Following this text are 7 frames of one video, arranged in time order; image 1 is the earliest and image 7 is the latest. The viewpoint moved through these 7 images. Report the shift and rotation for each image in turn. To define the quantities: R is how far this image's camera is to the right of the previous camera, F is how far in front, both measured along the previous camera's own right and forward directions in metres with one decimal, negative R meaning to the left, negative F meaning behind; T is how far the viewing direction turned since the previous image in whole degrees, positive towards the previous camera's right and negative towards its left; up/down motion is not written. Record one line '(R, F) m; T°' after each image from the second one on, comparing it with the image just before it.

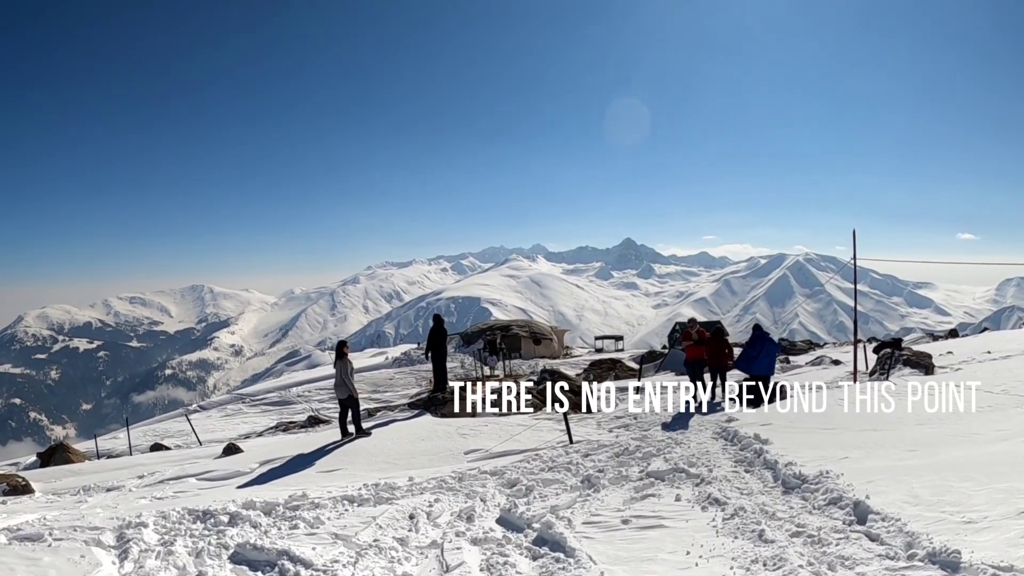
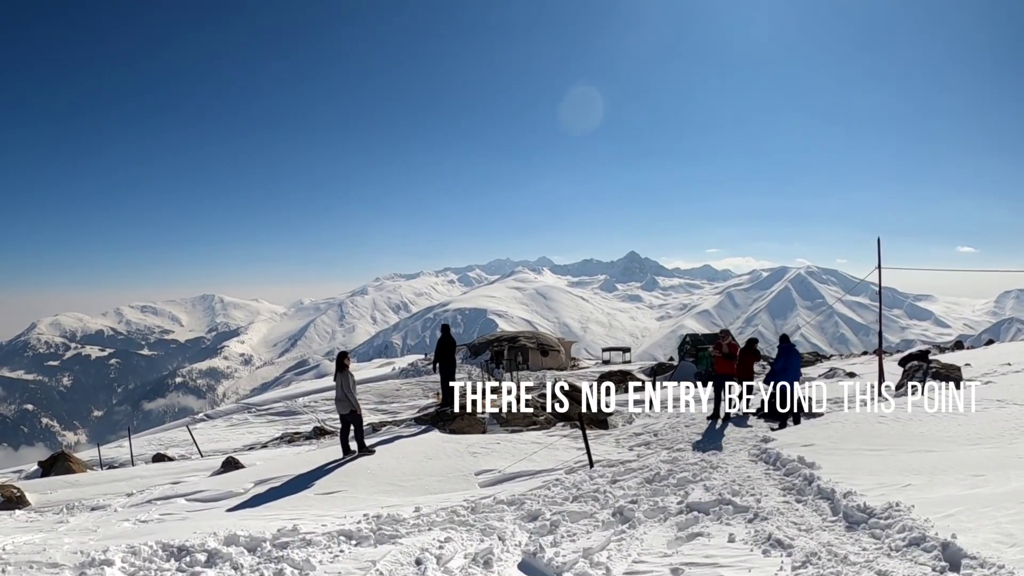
(-0.2, +1.0) m; -1°
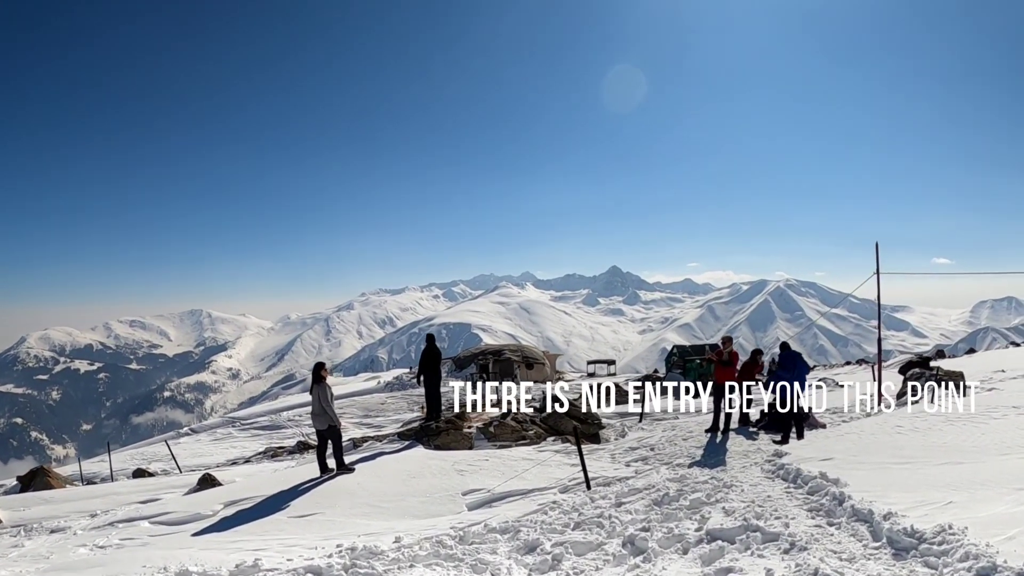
(-0.1, +1.0) m; +1°
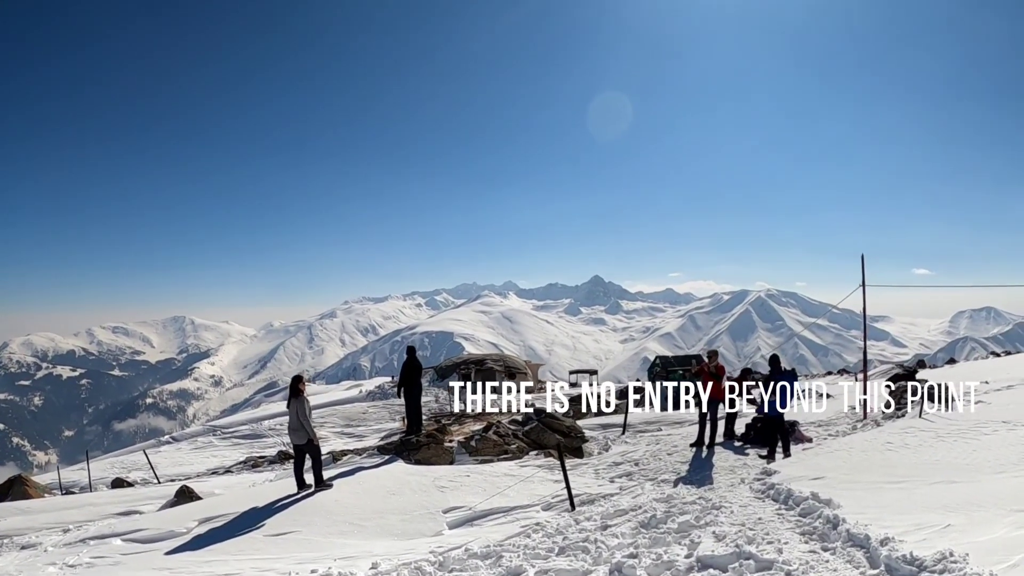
(0.0, +0.3) m; +2°
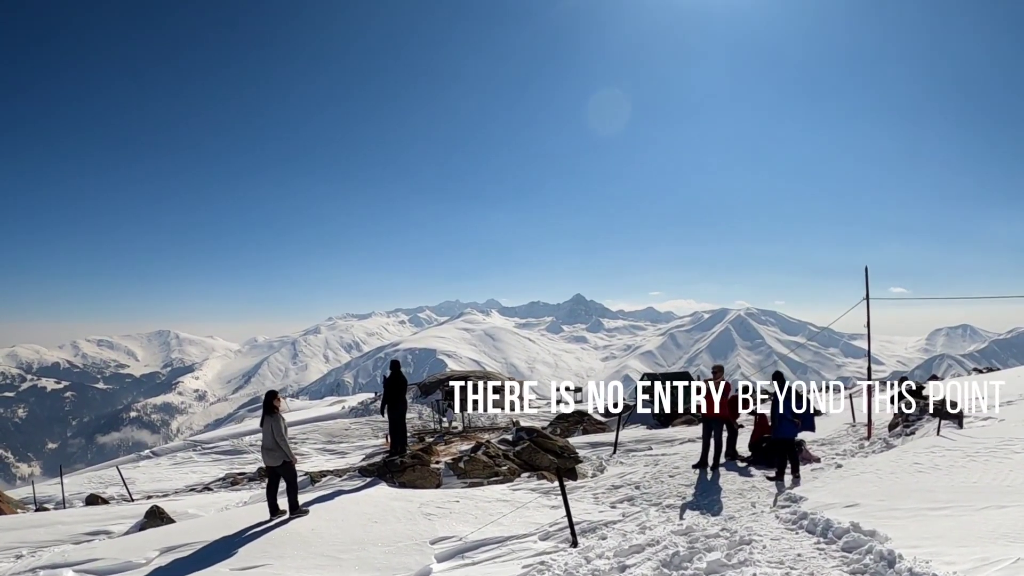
(-0.2, +1.1) m; +2°
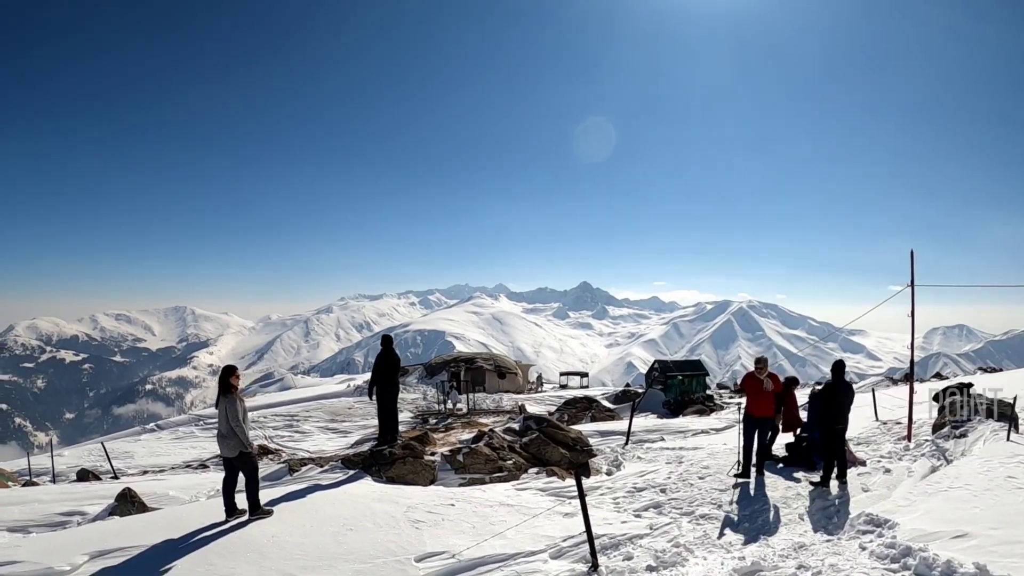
(-0.1, +2.2) m; -1°
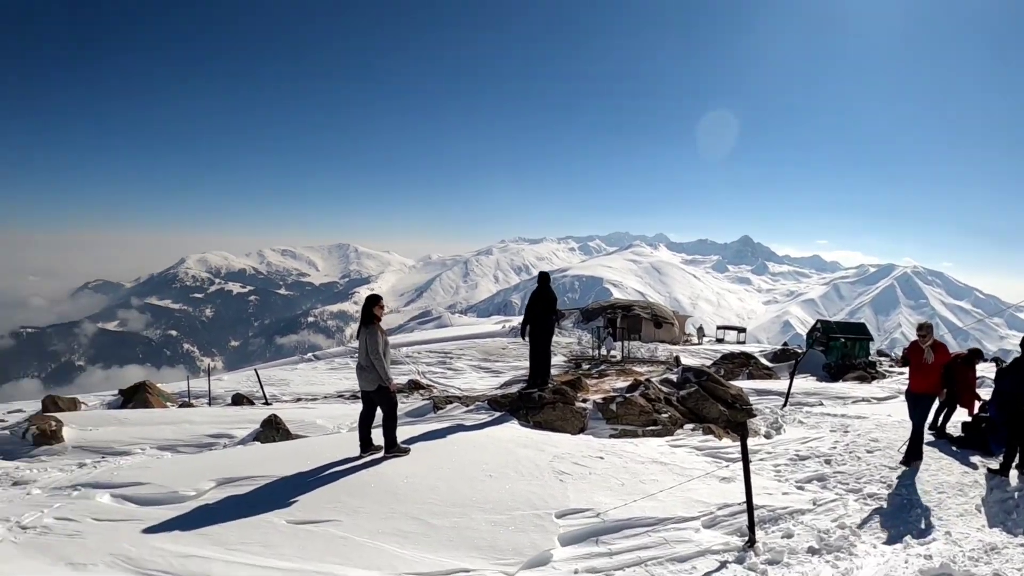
(-0.6, +1.8) m; -13°
